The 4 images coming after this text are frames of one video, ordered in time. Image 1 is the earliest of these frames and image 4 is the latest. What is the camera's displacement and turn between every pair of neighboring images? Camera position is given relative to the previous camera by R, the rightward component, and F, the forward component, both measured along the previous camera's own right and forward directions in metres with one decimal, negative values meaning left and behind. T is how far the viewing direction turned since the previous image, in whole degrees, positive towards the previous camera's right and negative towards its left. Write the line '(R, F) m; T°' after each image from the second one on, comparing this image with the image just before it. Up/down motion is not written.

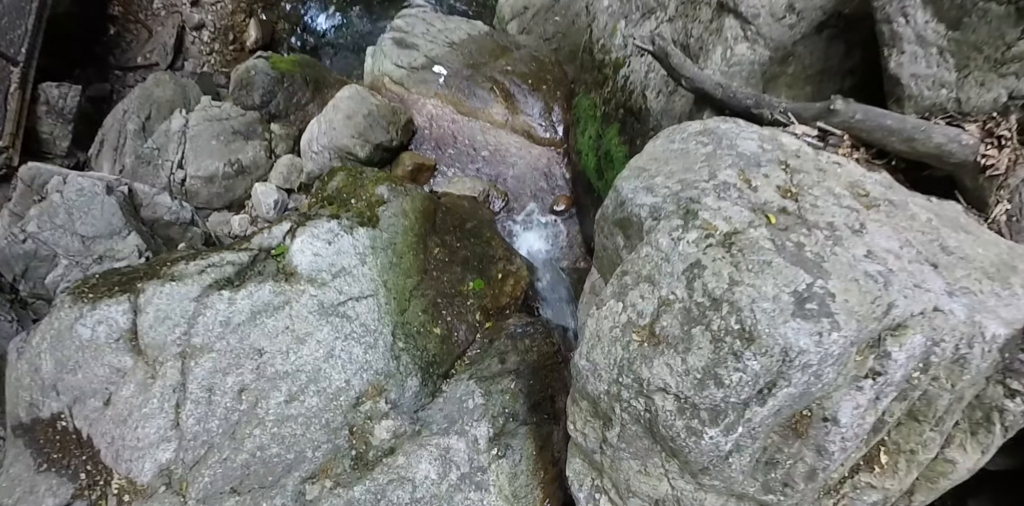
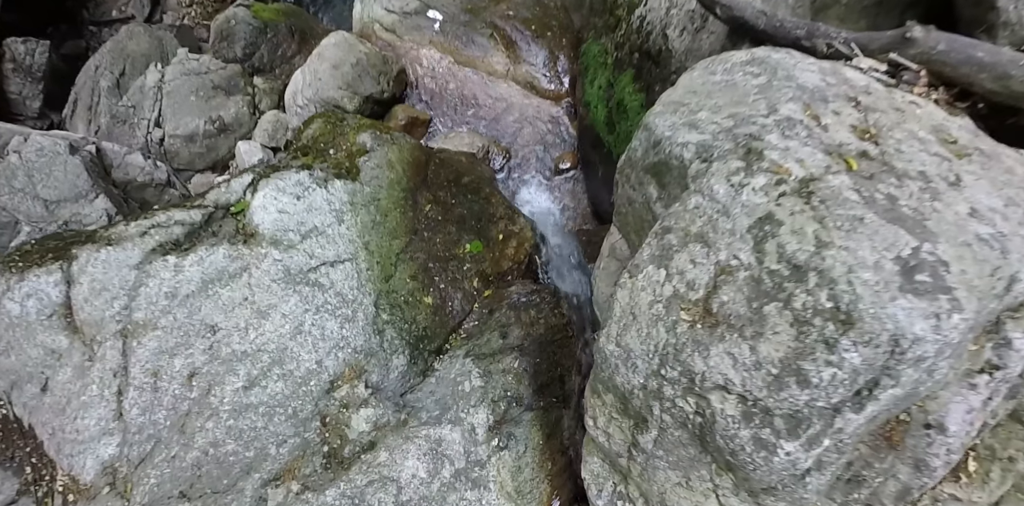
(0.0, +0.7) m; 0°
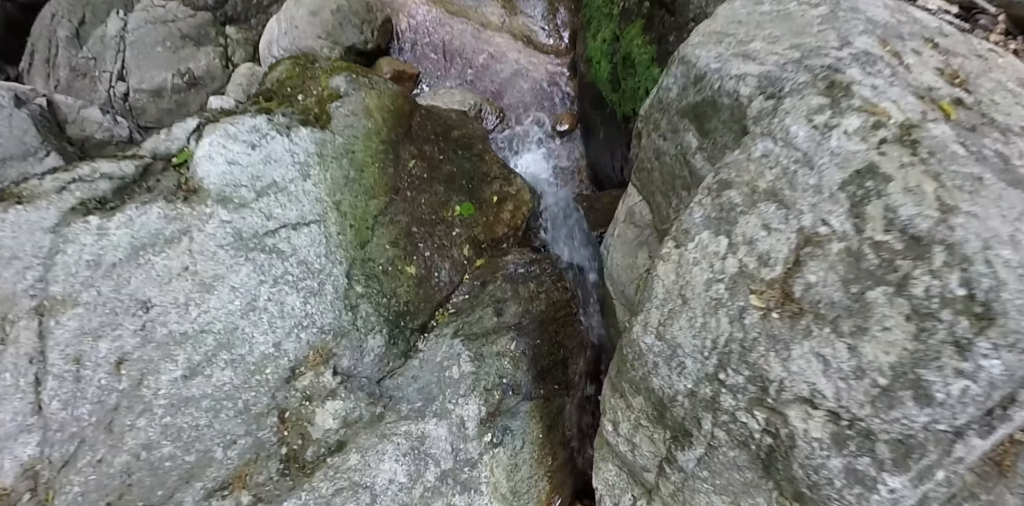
(0.0, +0.6) m; +1°
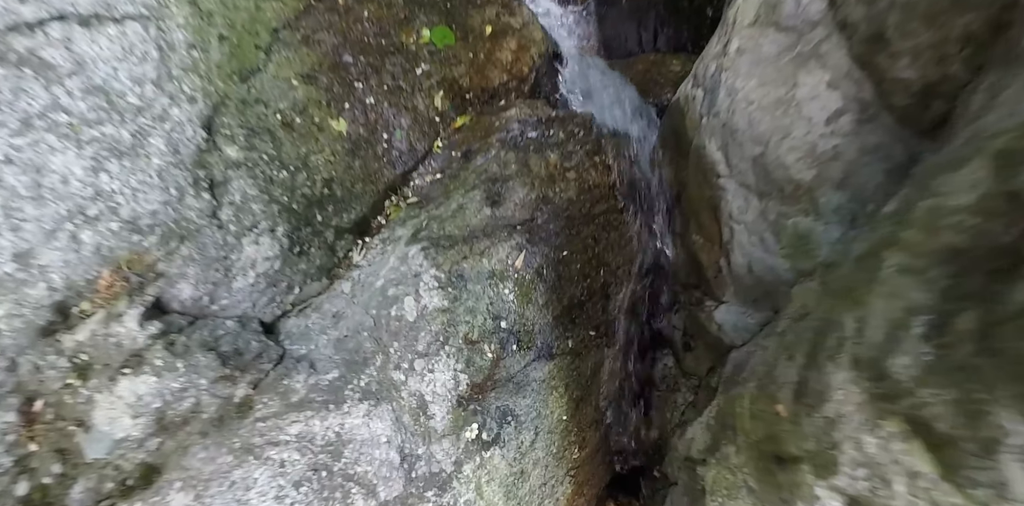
(-0.1, +1.3) m; +1°
